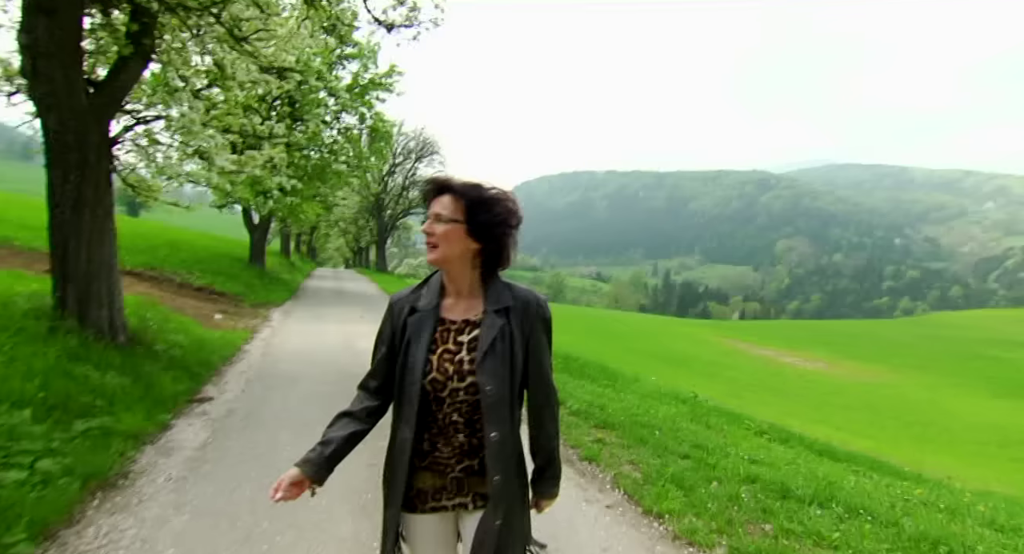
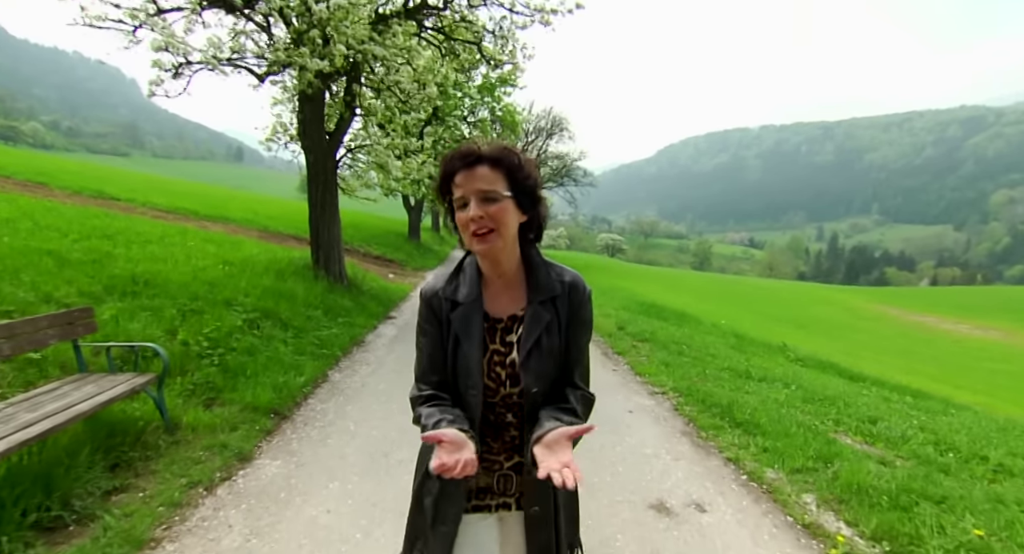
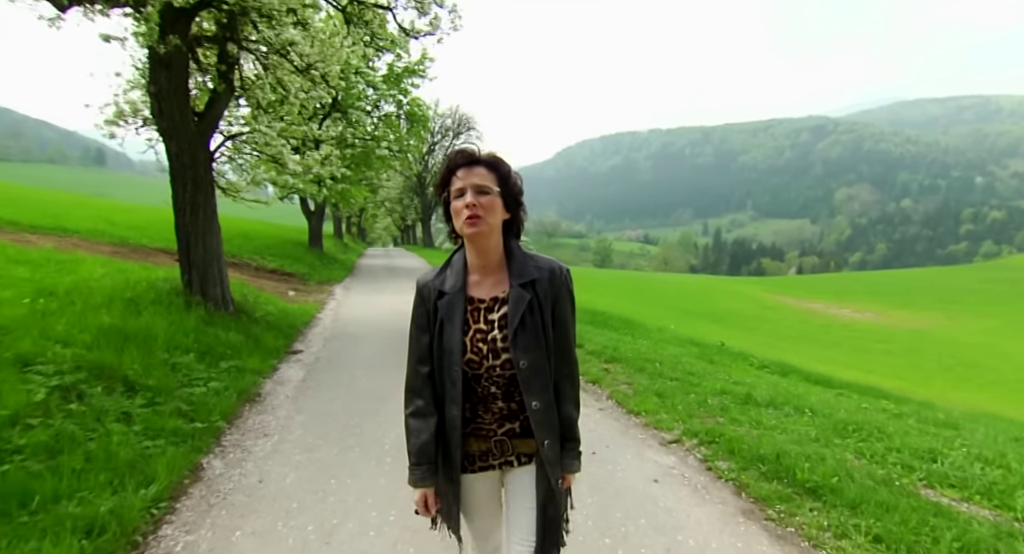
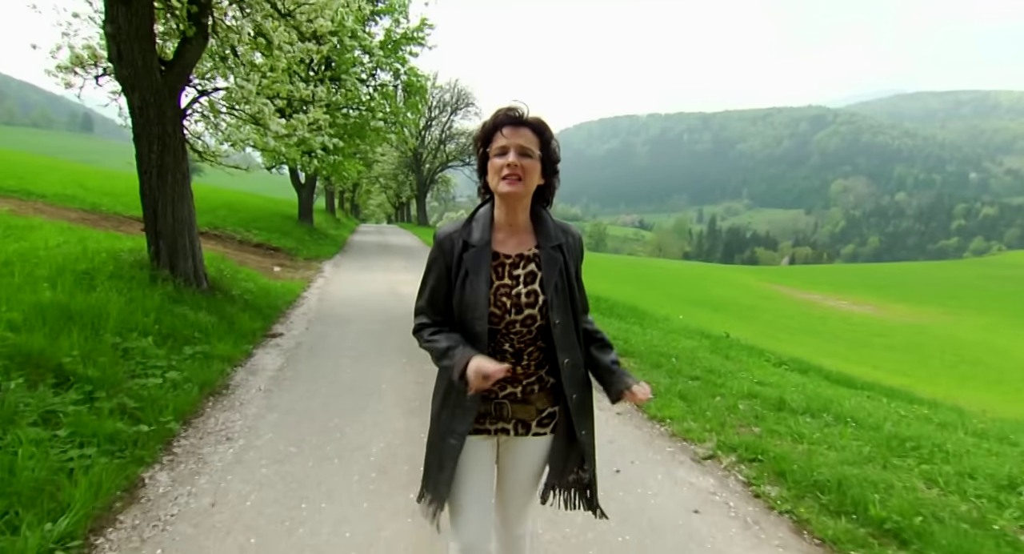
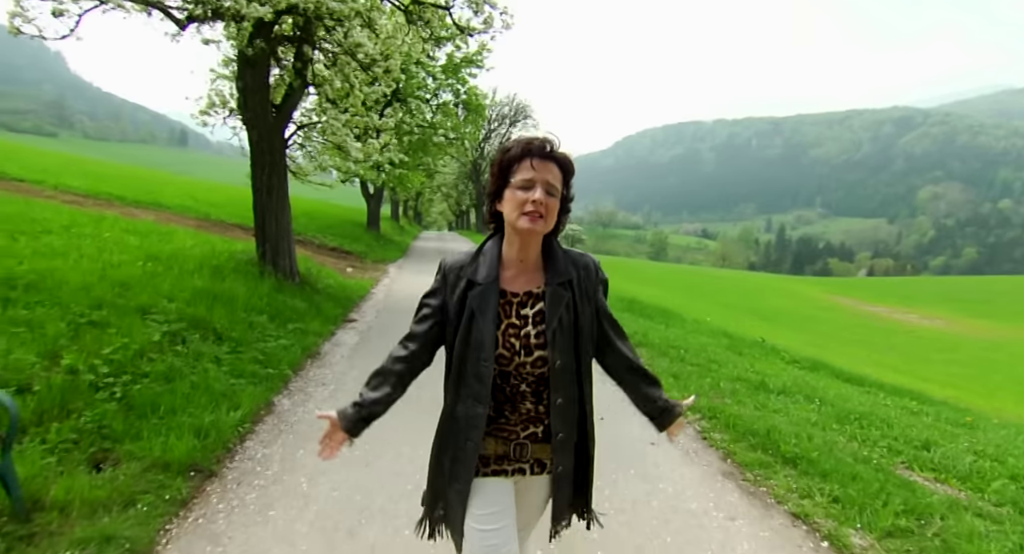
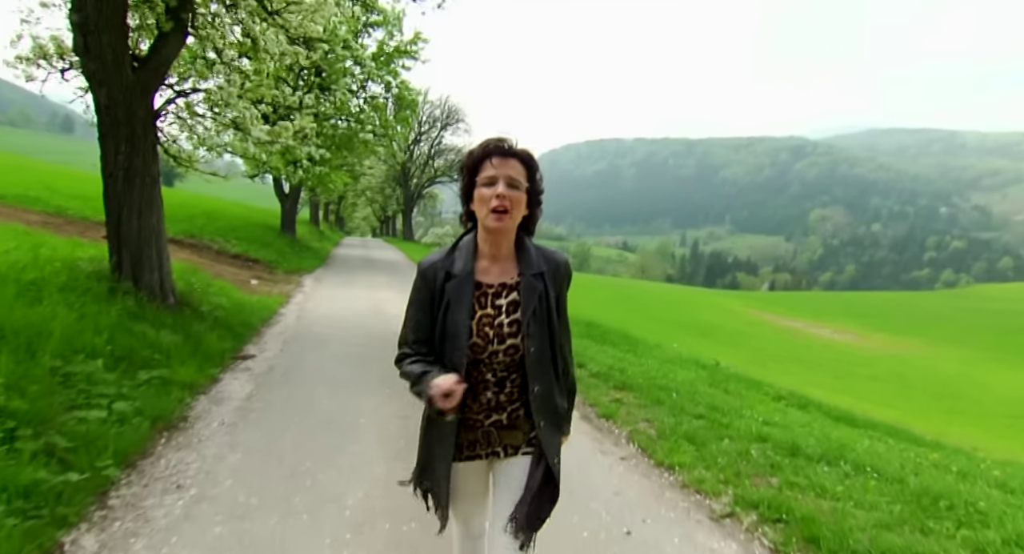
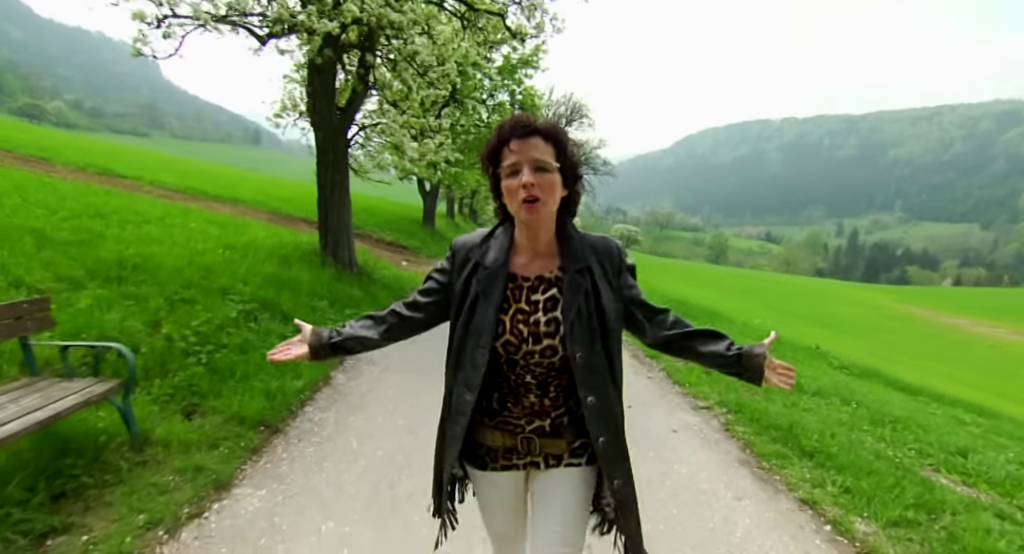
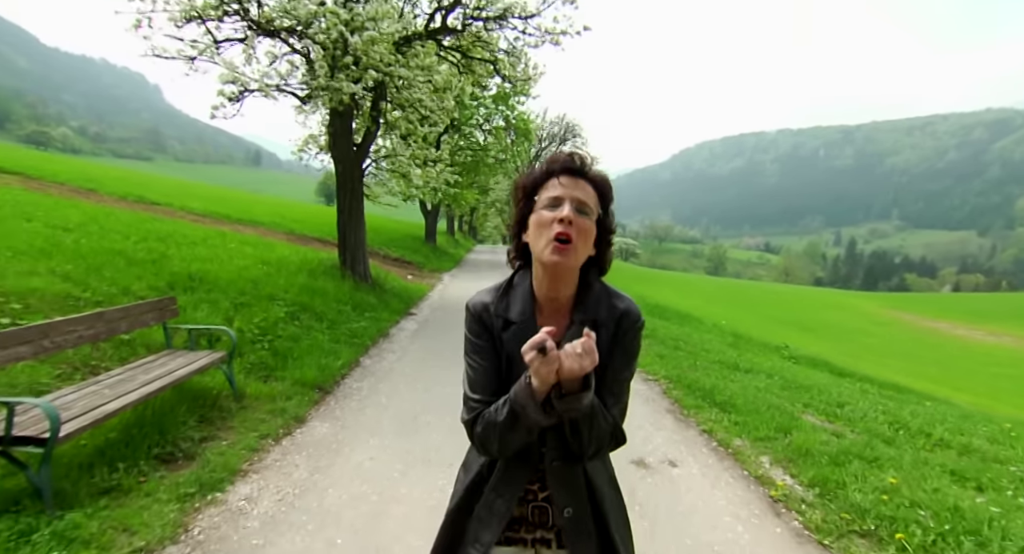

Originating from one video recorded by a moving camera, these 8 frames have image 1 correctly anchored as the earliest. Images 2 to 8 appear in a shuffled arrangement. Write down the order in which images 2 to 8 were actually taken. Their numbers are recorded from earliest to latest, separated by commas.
6, 4, 3, 5, 7, 2, 8
